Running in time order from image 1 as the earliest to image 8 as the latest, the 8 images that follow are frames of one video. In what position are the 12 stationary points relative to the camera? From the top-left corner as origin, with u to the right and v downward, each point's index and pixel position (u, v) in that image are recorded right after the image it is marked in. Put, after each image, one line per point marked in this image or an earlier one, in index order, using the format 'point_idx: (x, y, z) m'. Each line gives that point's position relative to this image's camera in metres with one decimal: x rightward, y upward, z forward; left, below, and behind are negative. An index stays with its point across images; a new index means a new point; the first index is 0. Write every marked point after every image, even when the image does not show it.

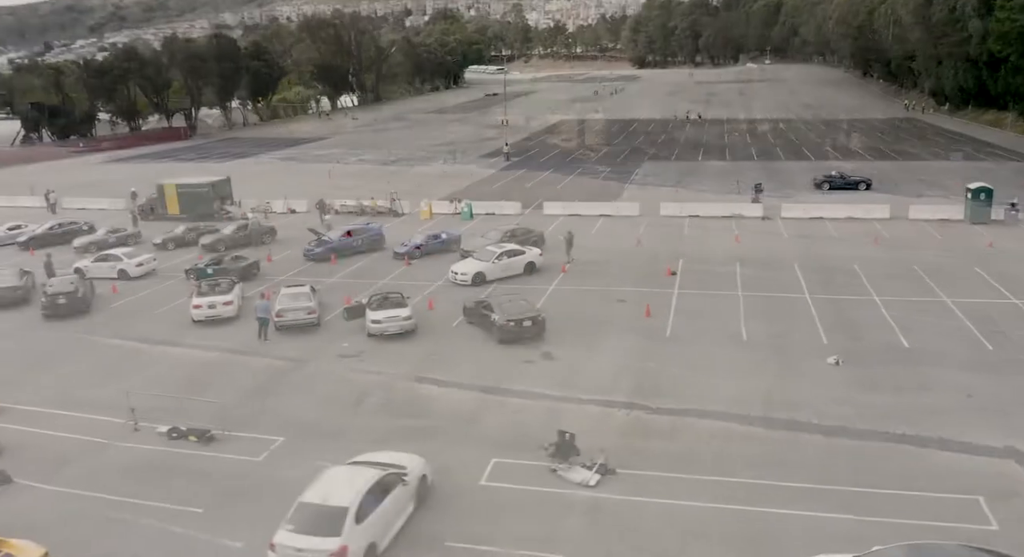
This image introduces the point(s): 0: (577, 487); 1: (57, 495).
0: (+1.4, -3.8, +14.9) m
1: (-8.4, -4.0, +14.8) m
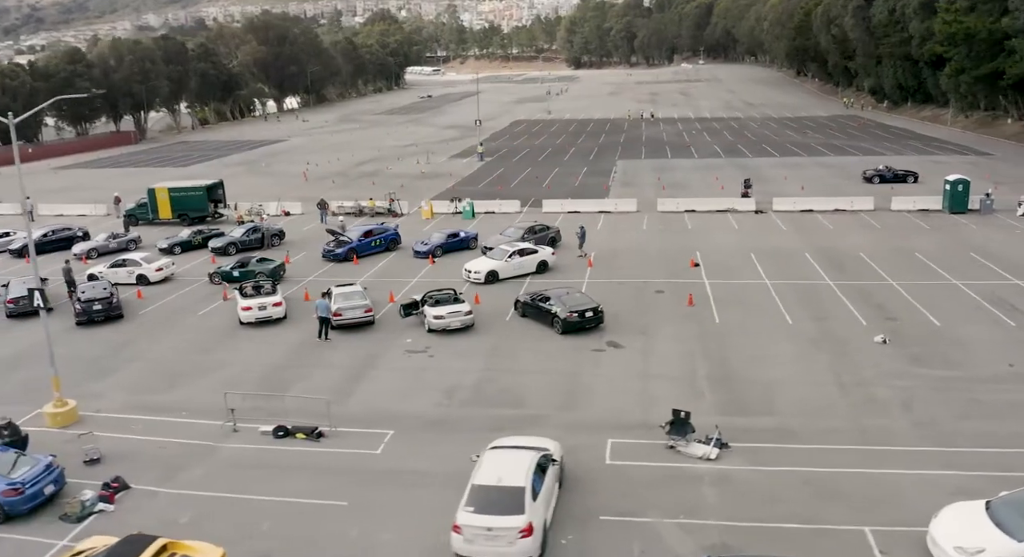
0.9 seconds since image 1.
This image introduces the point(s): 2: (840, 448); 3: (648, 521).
0: (+3.8, -3.5, +15.8) m
1: (-6.0, -4.0, +14.8) m
2: (+6.6, -3.4, +16.1) m
3: (+2.4, -4.1, +13.8) m
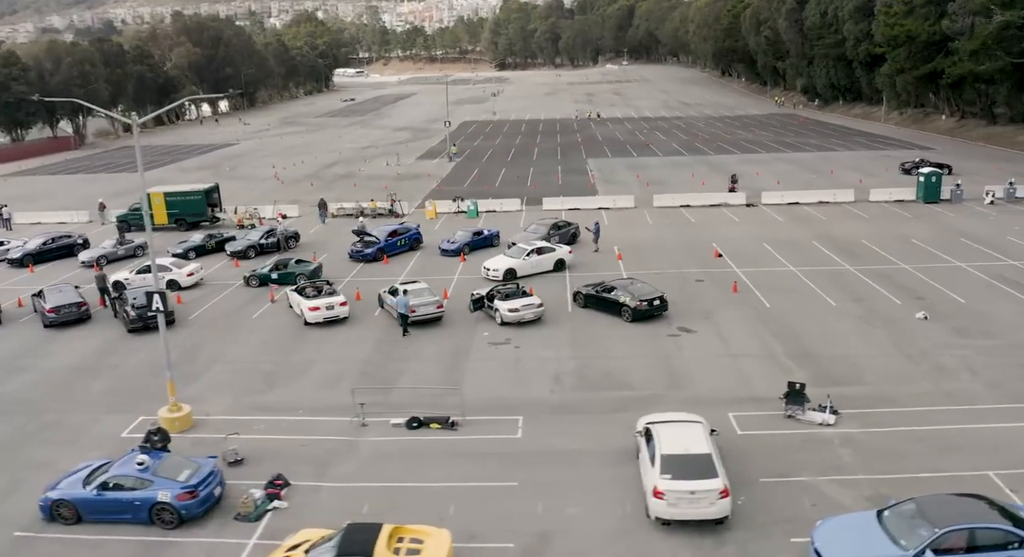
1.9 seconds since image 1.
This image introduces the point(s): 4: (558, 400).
0: (+6.6, -3.1, +17.2) m
1: (-3.0, -4.0, +15.2) m
2: (+9.4, -2.9, +17.8) m
3: (+5.5, -3.8, +15.1) m
4: (+1.1, -2.8, +18.8) m
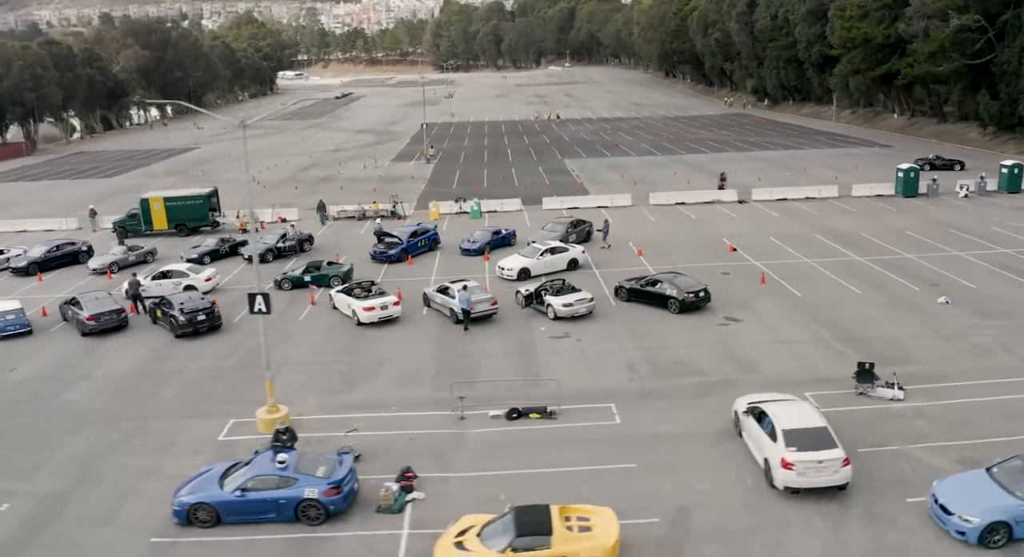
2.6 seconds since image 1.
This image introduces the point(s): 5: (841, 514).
0: (+8.8, -2.9, +18.5) m
1: (-0.6, -3.9, +15.8) m
2: (+11.5, -2.6, +19.3) m
3: (+7.8, -3.5, +16.3) m
4: (+3.2, -2.7, +19.7) m
5: (+5.9, -4.2, +14.4) m
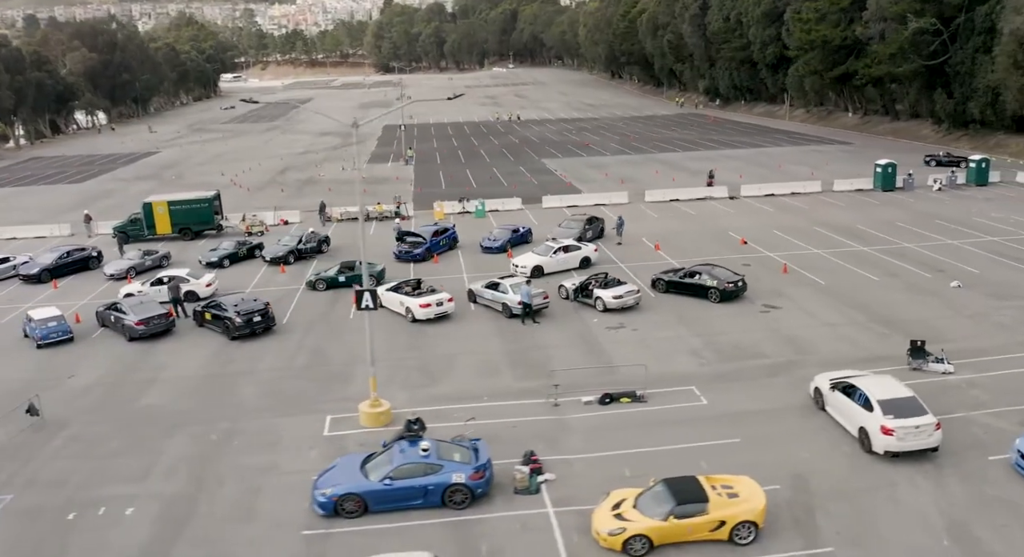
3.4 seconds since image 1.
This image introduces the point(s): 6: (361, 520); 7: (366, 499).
0: (+10.9, -2.5, +20.1) m
1: (+1.8, -3.7, +16.6) m
2: (+13.5, -2.1, +21.2) m
3: (+10.1, -3.1, +17.8) m
4: (+5.2, -2.4, +20.9) m
5: (+8.4, -3.9, +15.8) m
6: (-2.8, -4.4, +14.8) m
7: (-2.7, -4.0, +14.7) m
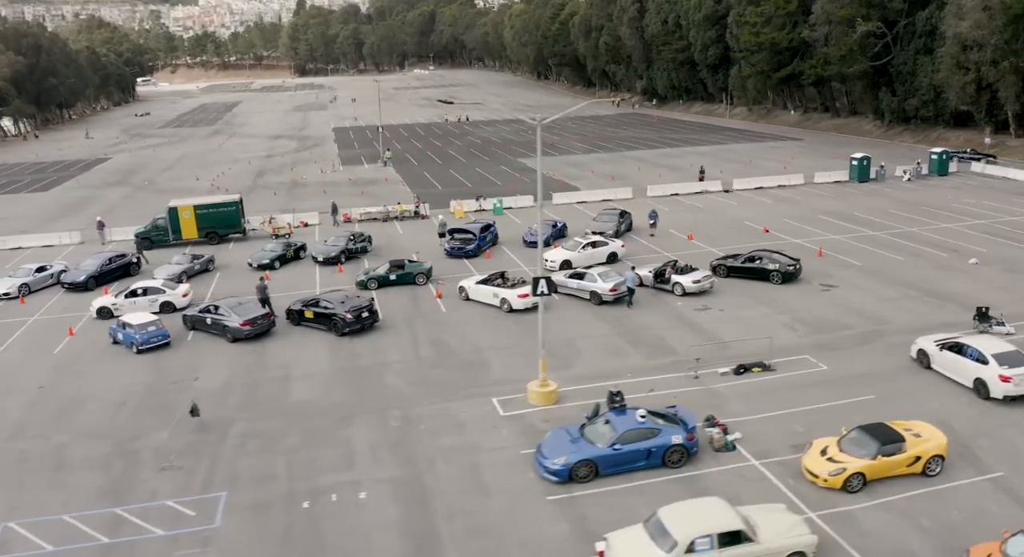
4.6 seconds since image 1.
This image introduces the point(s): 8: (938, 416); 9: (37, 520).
0: (+14.4, -1.7, +23.1) m
1: (+5.8, -3.2, +18.7) m
2: (+16.9, -1.3, +24.5) m
3: (+14.0, -2.4, +20.8) m
4: (+8.7, -1.9, +23.2) m
5: (+12.5, -3.2, +18.6) m
6: (+1.6, -4.1, +16.3) m
7: (+1.7, -3.7, +16.2) m
8: (+9.8, -3.2, +18.5) m
9: (-9.5, -4.9, +15.6) m
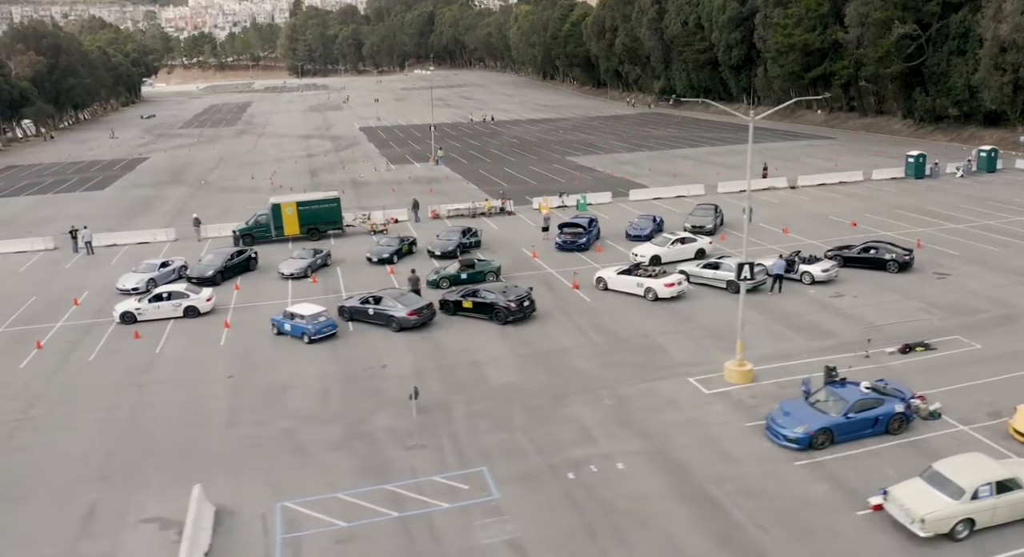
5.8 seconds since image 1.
0: (+19.6, -1.3, +24.9) m
1: (+11.1, -2.8, +20.2) m
2: (+22.0, -0.8, +26.3) m
3: (+19.2, -1.9, +22.6) m
4: (+13.8, -1.5, +24.9) m
5: (+17.8, -2.8, +20.3) m
6: (+6.9, -3.7, +17.7) m
7: (+7.0, -3.4, +17.7) m
8: (+15.1, -2.8, +20.2) m
9: (-4.2, -4.6, +16.8) m
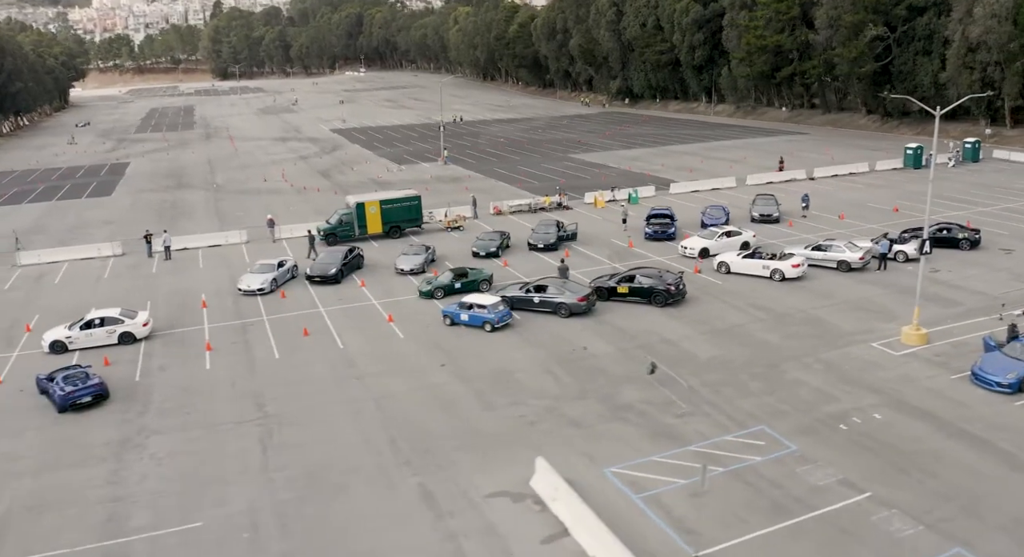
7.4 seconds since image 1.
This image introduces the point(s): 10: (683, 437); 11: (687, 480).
0: (+25.3, 0.0, +29.4) m
1: (+17.4, -1.9, +23.8) m
2: (+27.5, +0.5, +31.2) m
3: (+25.2, -0.7, +27.1) m
4: (+19.6, -0.4, +28.8) m
5: (+24.1, -1.6, +24.7) m
6: (+13.6, -3.0, +20.9) m
7: (+13.7, -2.6, +20.8) m
8: (+21.4, -1.7, +24.3) m
9: (+2.7, -4.2, +18.7) m
10: (+4.1, -3.9, +19.6) m
11: (+3.8, -4.4, +17.7) m
